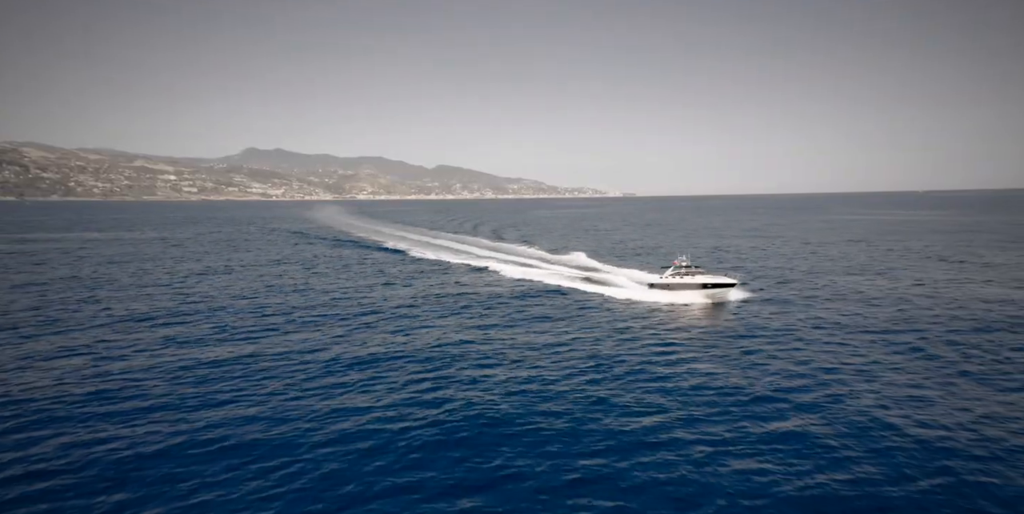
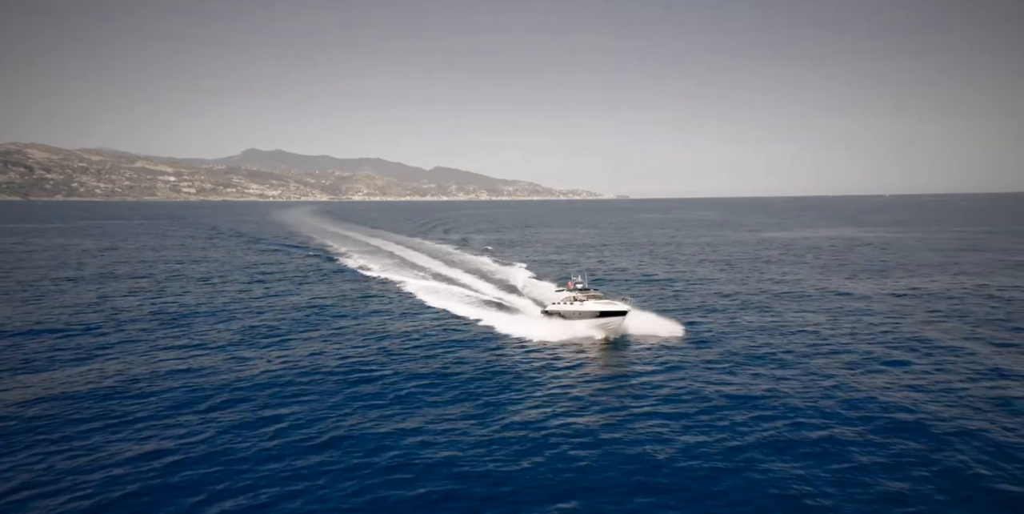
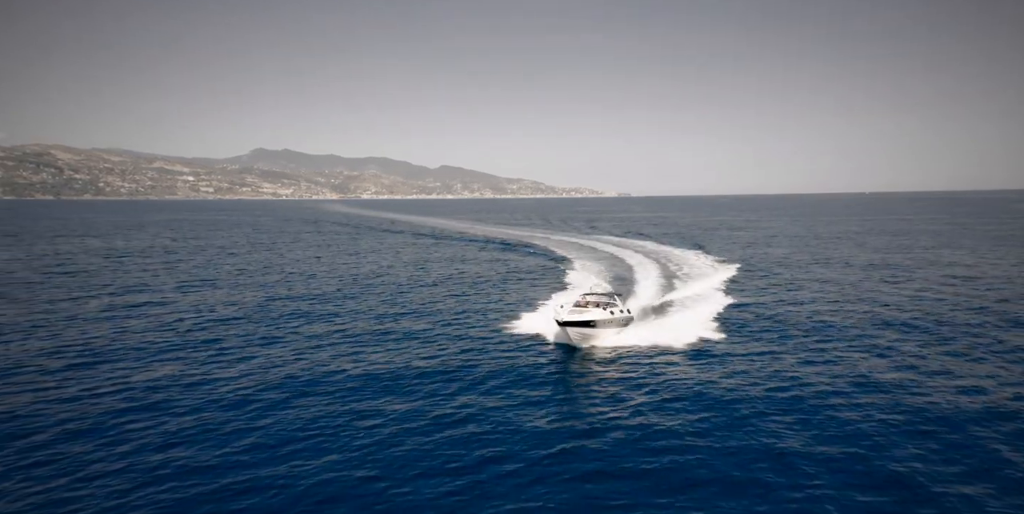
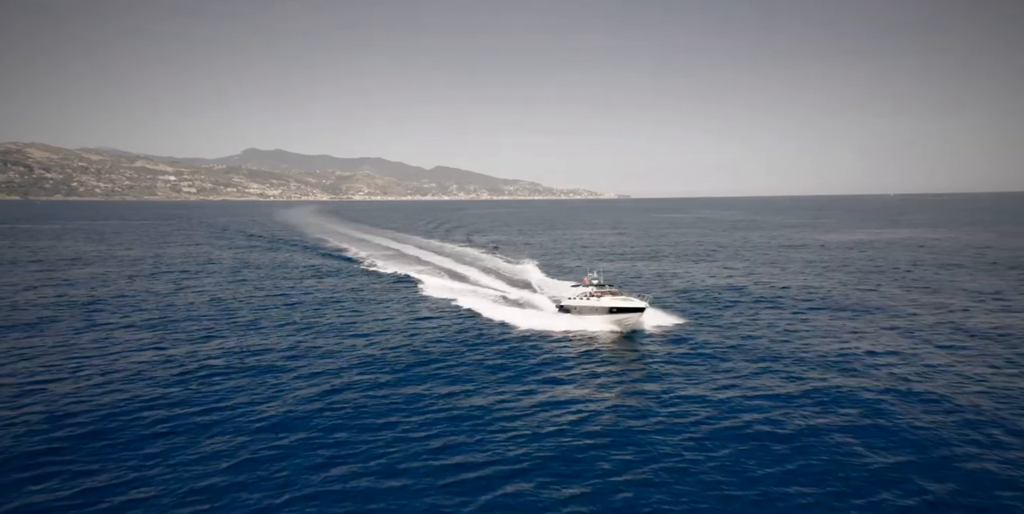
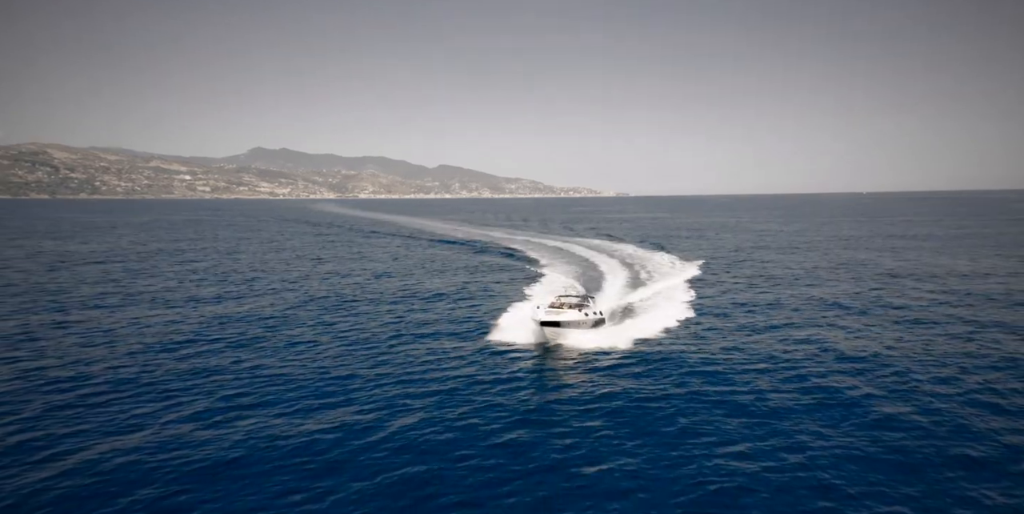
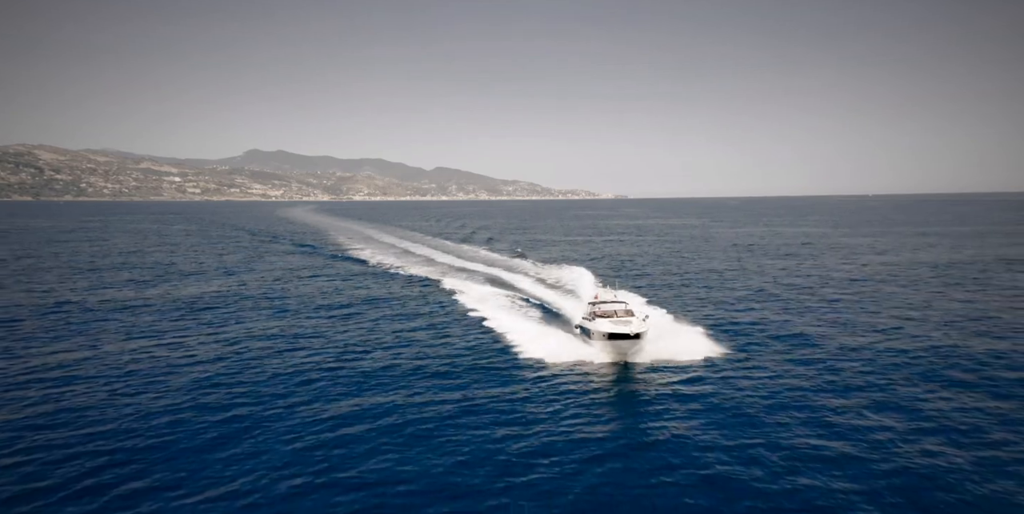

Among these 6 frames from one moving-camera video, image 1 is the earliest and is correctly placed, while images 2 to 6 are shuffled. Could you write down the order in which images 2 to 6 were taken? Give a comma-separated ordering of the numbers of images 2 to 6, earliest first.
4, 2, 6, 5, 3
